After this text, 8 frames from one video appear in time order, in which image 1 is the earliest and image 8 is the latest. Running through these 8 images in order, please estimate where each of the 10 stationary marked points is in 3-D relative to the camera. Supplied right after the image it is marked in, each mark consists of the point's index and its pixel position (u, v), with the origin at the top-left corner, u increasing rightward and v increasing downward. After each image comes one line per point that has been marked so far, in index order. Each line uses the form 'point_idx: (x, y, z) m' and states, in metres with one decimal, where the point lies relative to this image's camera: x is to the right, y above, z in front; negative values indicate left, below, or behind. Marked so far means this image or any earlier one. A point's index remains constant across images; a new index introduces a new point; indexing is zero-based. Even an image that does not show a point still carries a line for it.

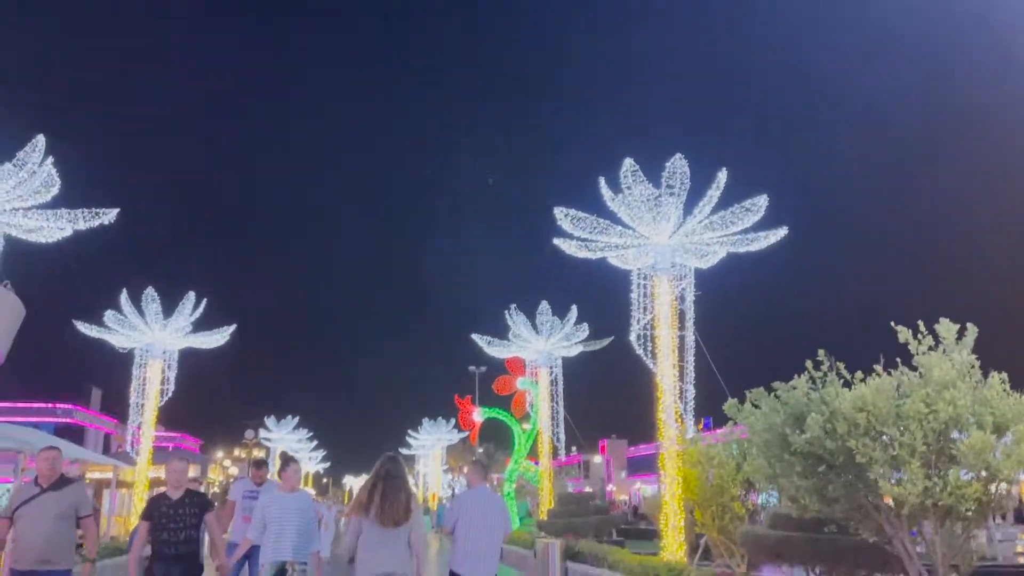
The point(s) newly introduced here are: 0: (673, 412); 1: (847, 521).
0: (+3.1, -2.4, +15.9) m
1: (+4.0, -2.7, +9.8) m
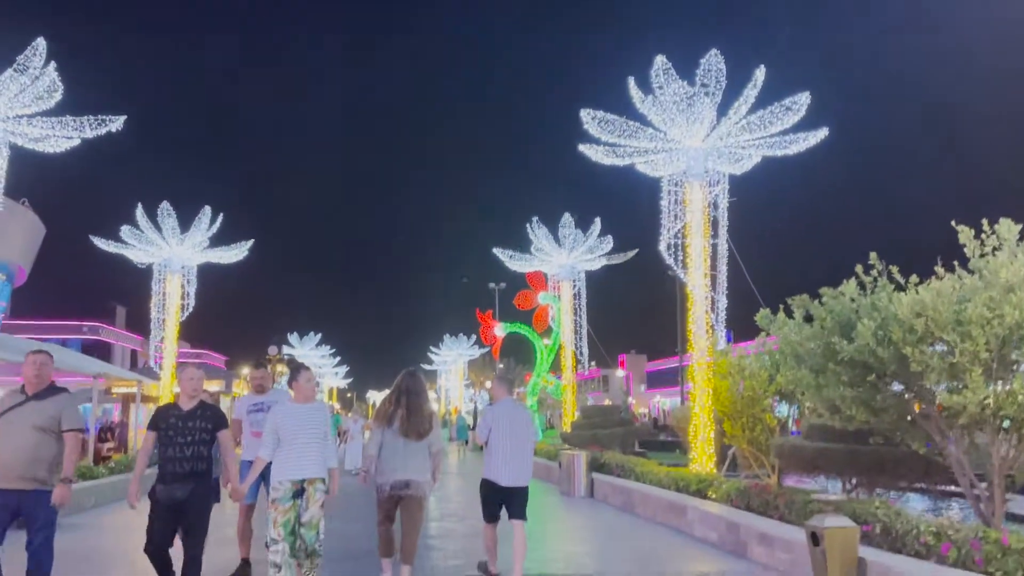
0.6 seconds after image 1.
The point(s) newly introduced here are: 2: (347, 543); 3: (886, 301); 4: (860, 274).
0: (+3.6, -0.6, +15.4) m
1: (+4.3, -1.6, +9.3) m
2: (-2.2, -3.5, +11.0) m
3: (+3.9, -0.1, +8.6) m
4: (+3.8, +0.1, +9.1) m
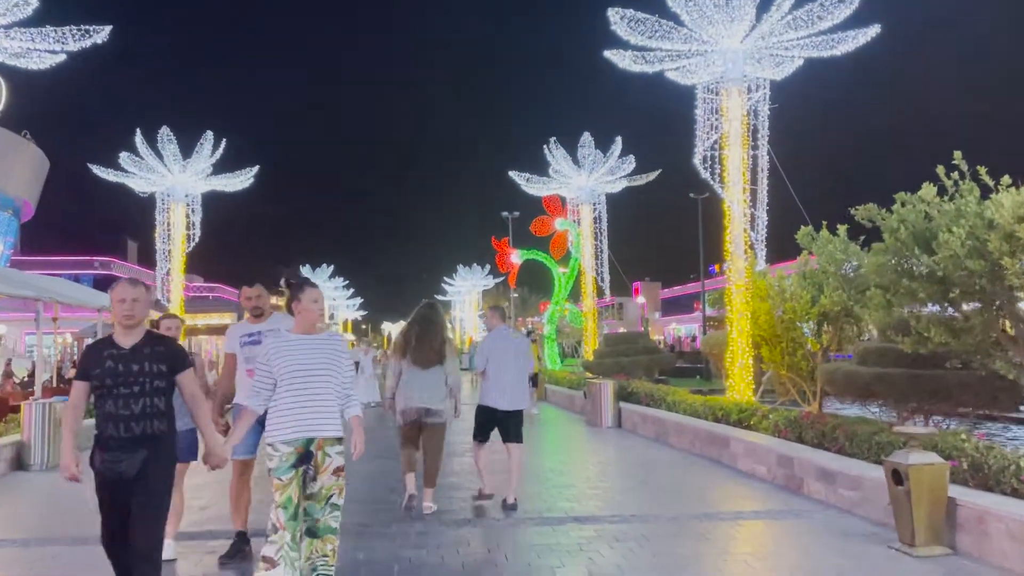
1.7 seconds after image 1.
0: (+4.0, +0.8, +14.3) m
1: (+4.6, -0.7, +8.3) m
2: (-1.8, -2.5, +10.2) m
3: (+4.2, +0.8, +7.5) m
4: (+4.1, +1.1, +8.0) m
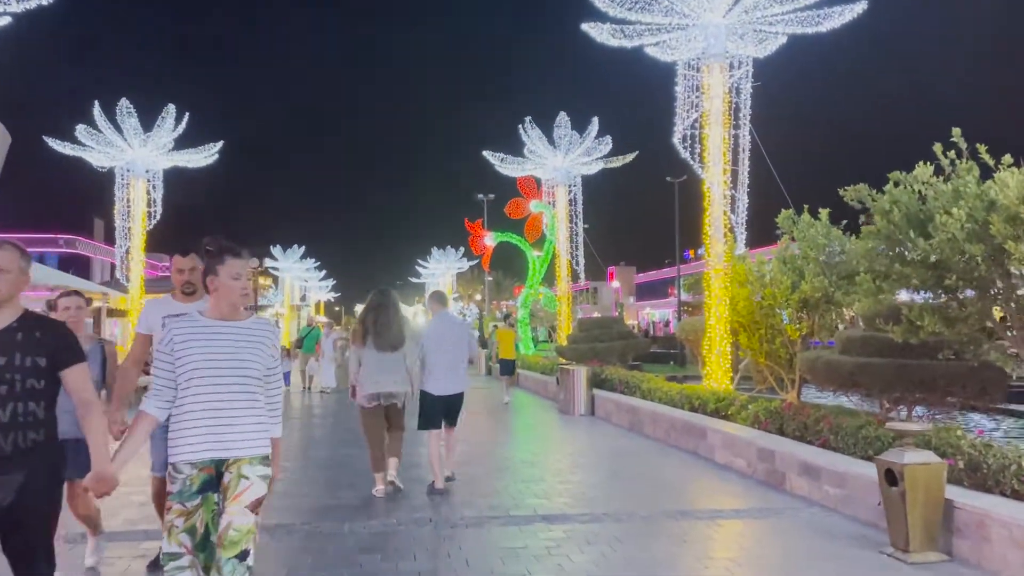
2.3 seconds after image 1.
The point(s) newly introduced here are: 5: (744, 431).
0: (+3.5, +1.1, +13.8) m
1: (+4.3, -0.5, +7.8) m
2: (-2.2, -2.2, +9.6) m
3: (+3.9, +0.9, +7.0) m
4: (+3.8, +1.2, +7.5) m
5: (+2.8, -1.7, +10.0) m
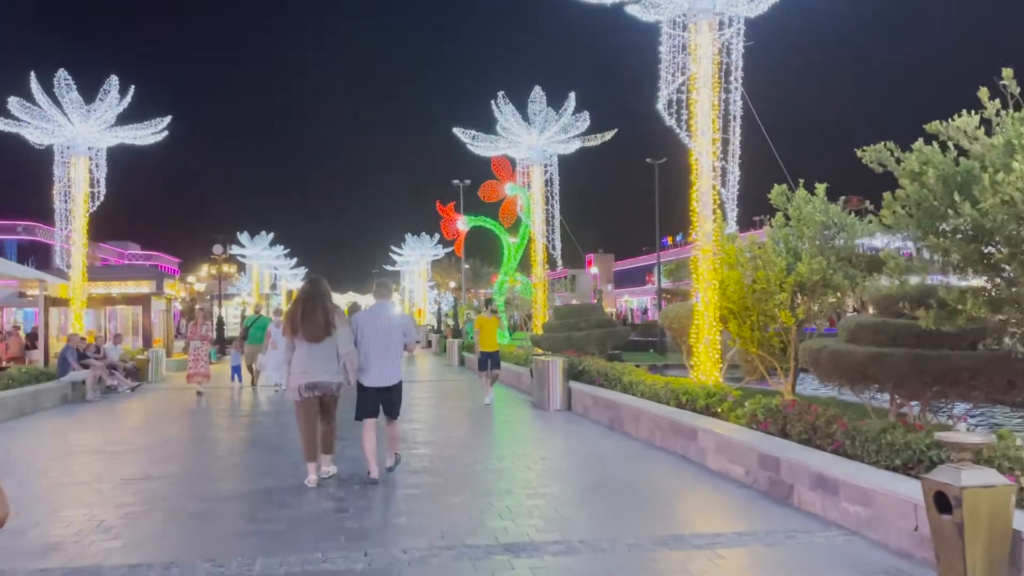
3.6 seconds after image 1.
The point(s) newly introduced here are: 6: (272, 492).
0: (+3.0, +1.3, +12.5) m
1: (+4.0, -0.4, +6.6) m
2: (-2.6, -2.1, +8.1) m
3: (+3.6, +1.0, +5.7) m
4: (+3.5, +1.4, +6.1) m
5: (+2.4, -1.5, +8.7) m
6: (-2.5, -2.1, +8.4) m
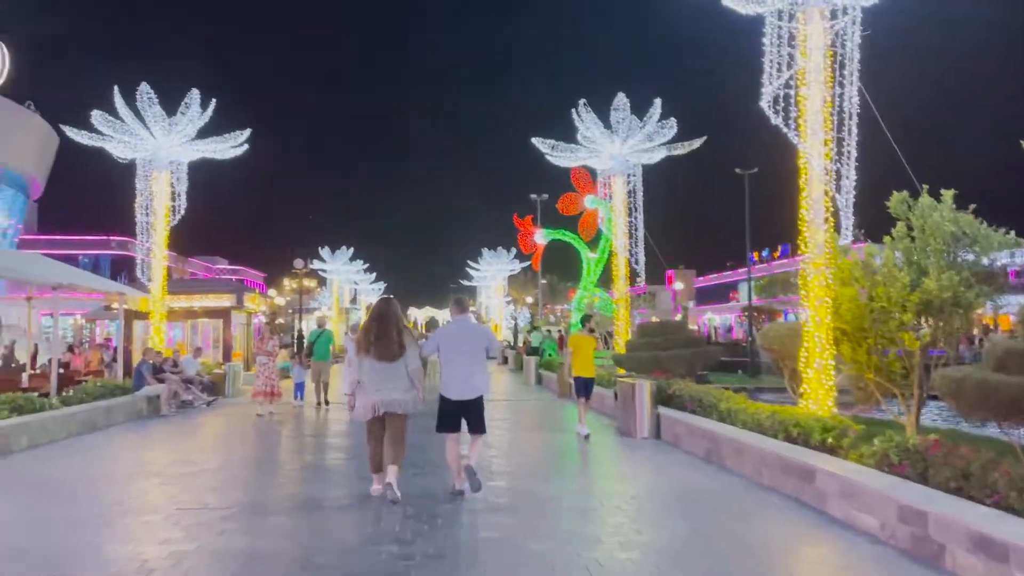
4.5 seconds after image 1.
0: (+4.2, +1.1, +11.2) m
1: (+4.6, -0.5, +5.2) m
2: (-1.8, -2.2, +7.3) m
3: (+4.2, +0.9, +4.4) m
4: (+4.1, +1.2, +4.8) m
5: (+3.3, -1.7, +7.4) m
6: (-1.6, -2.2, +7.6) m
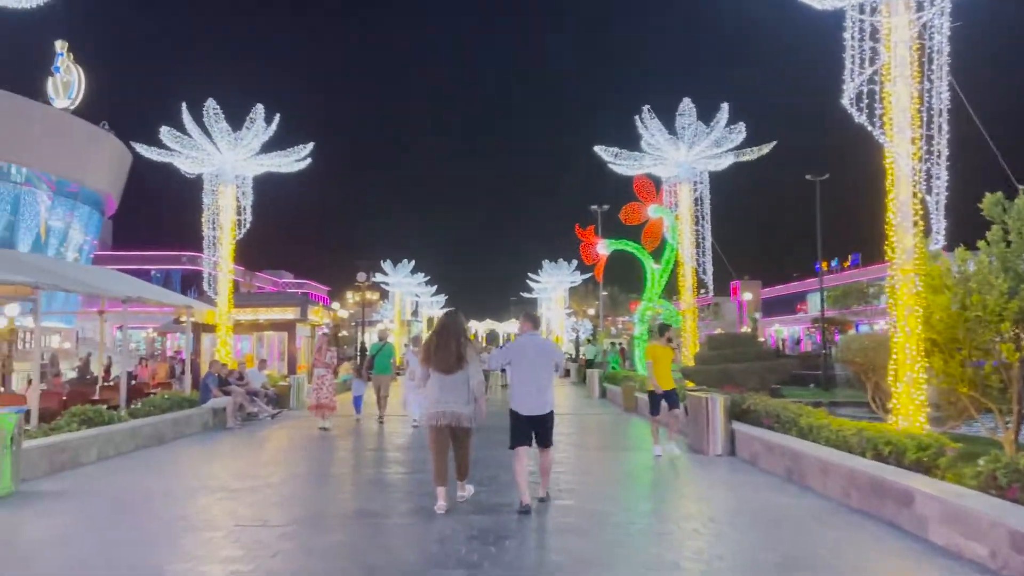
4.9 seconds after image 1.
0: (+5.1, +1.0, +10.5) m
1: (+5.0, -0.5, +4.4) m
2: (-1.2, -2.3, +7.0) m
3: (+4.5, +0.9, +3.7) m
4: (+4.5, +1.2, +4.1) m
5: (+3.9, -1.8, +6.8) m
6: (-1.0, -2.3, +7.3) m
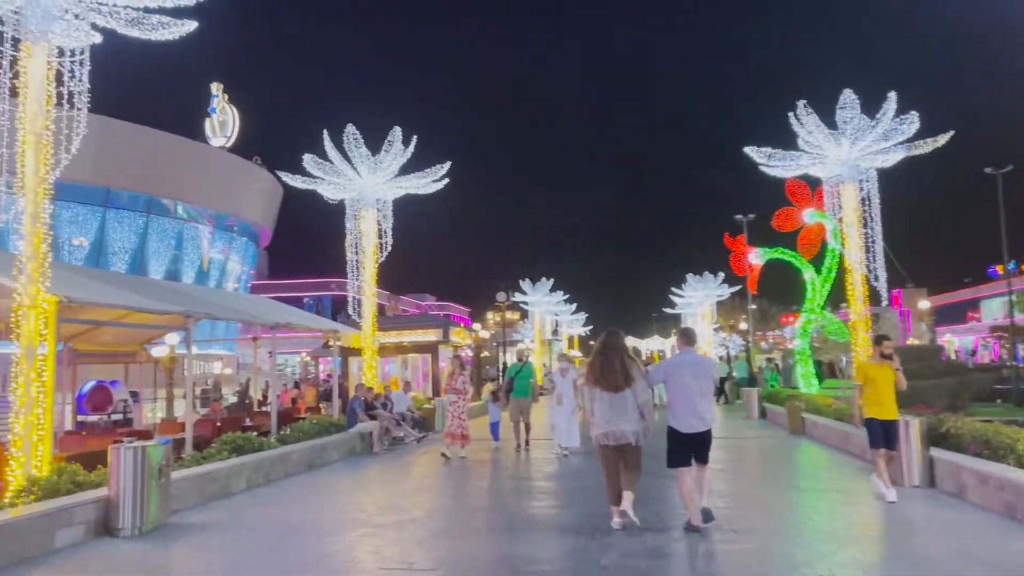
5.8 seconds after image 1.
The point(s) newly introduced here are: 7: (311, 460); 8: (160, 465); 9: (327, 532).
0: (+6.8, +1.0, +8.6) m
1: (+5.7, -0.4, +2.6) m
2: (+0.1, -2.4, +6.1) m
3: (+5.1, +1.1, +2.0) m
4: (+5.1, +1.4, +2.4) m
5: (+5.0, -1.7, +5.1) m
6: (+0.3, -2.4, +6.4) m
7: (-3.6, -3.1, +15.0) m
8: (-4.0, -2.0, +9.4) m
9: (-2.1, -2.8, +9.3) m
